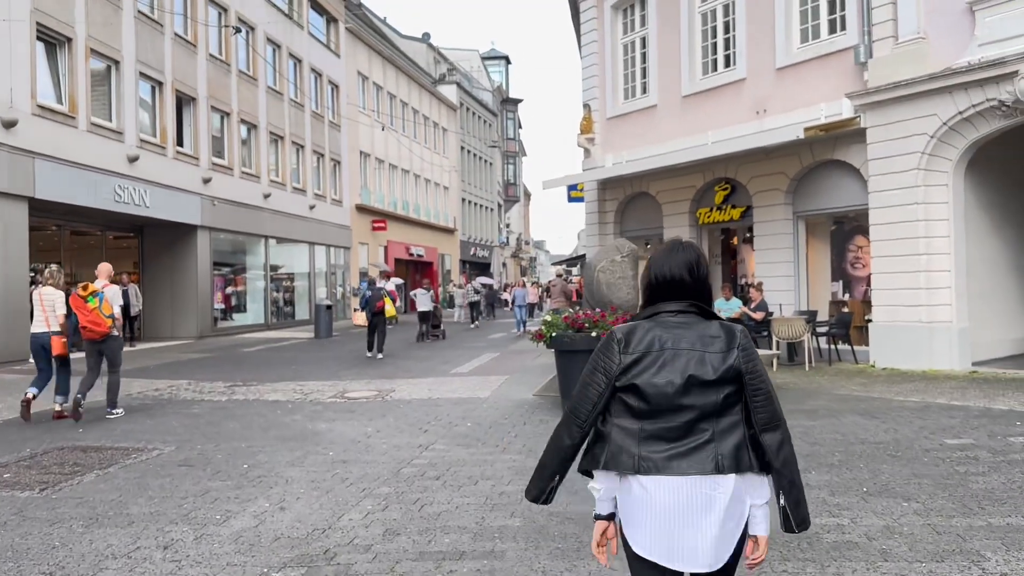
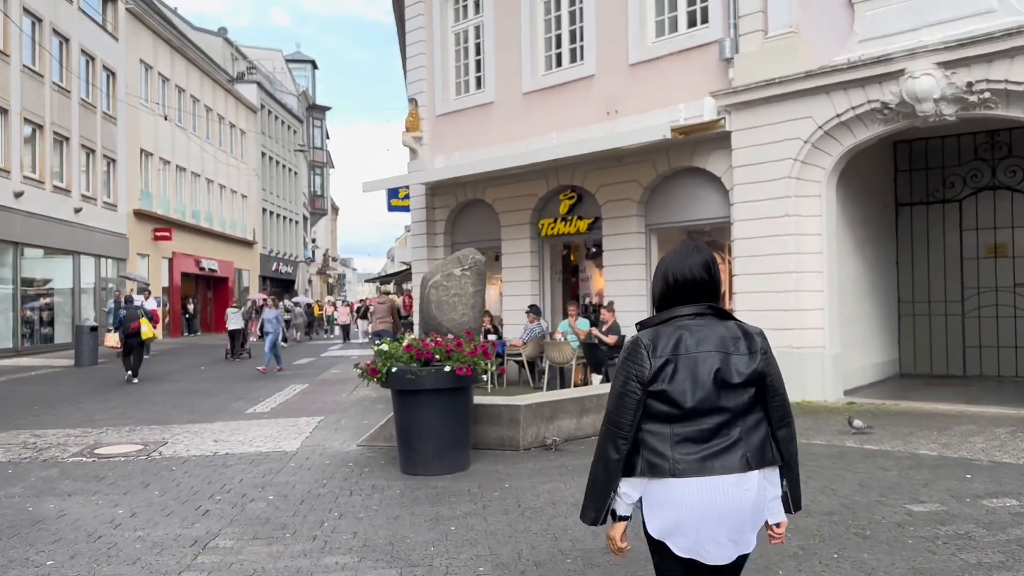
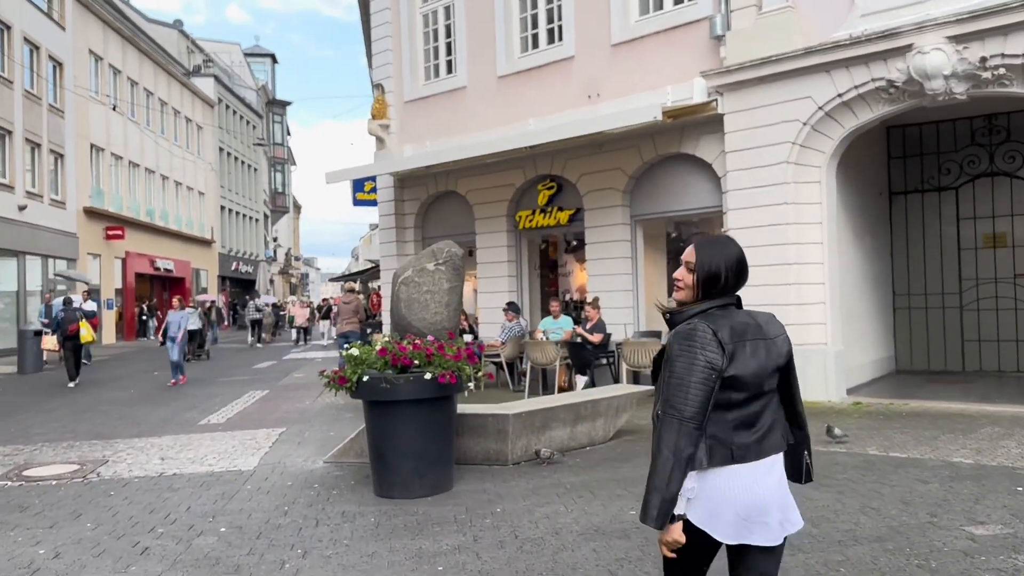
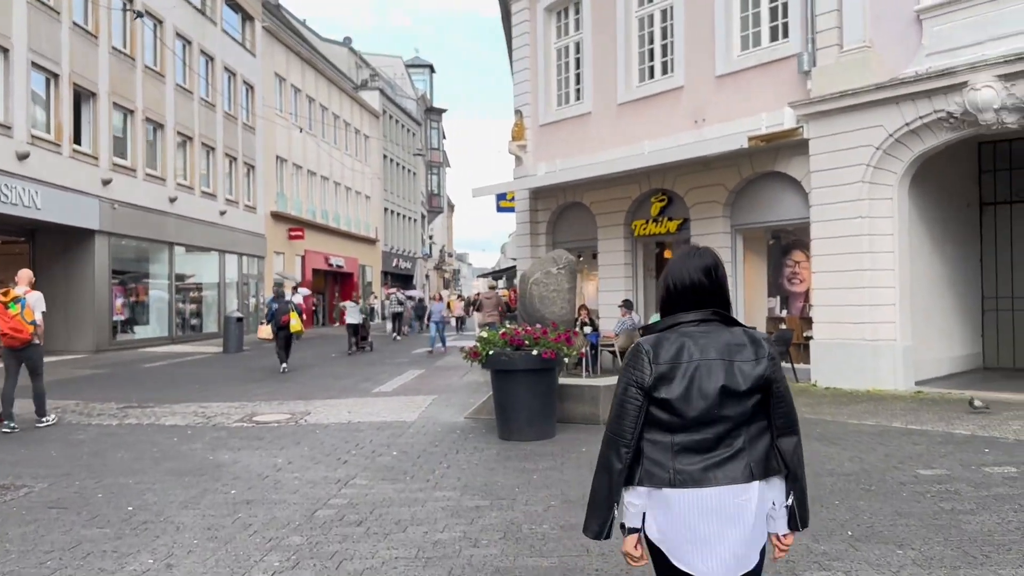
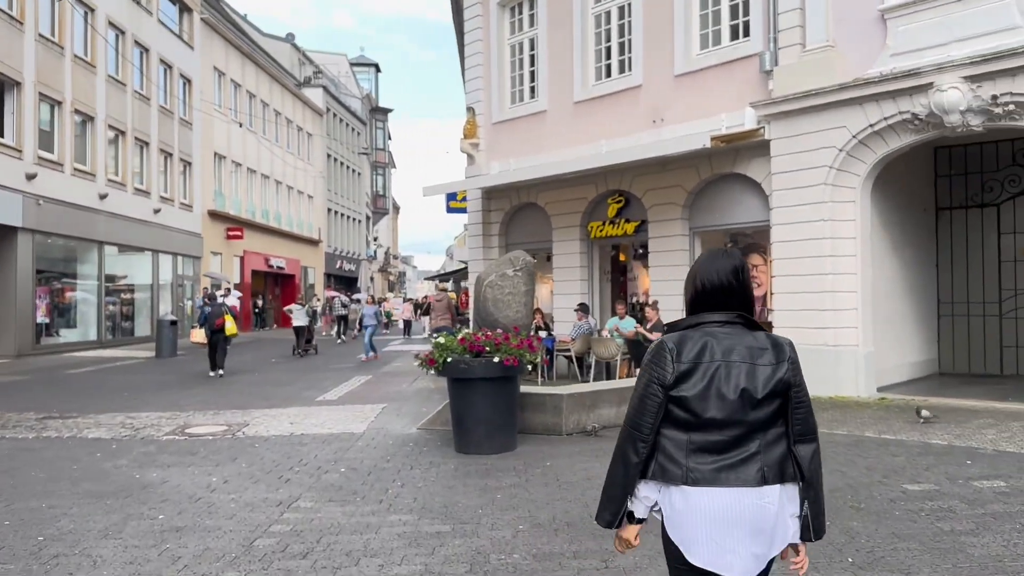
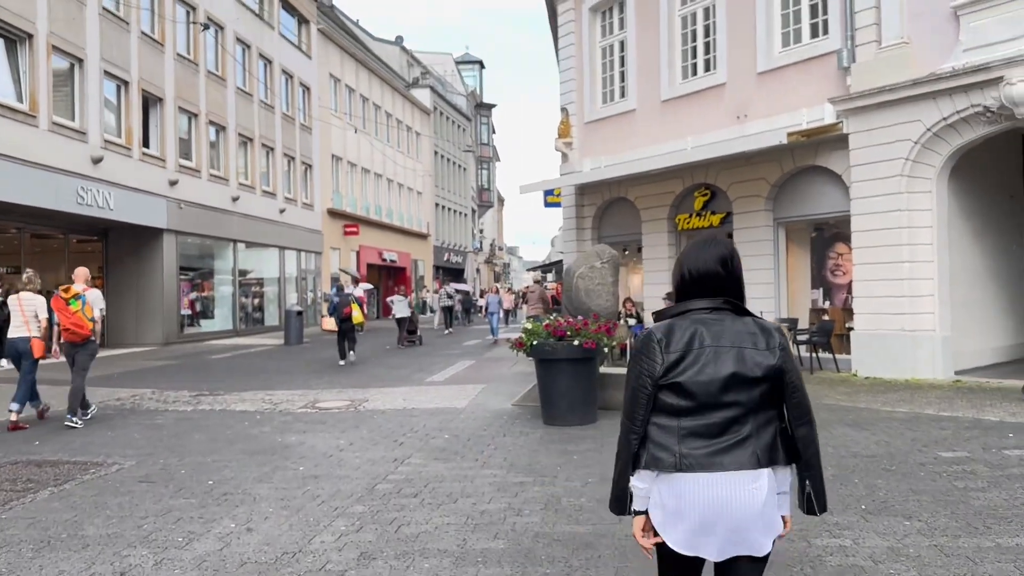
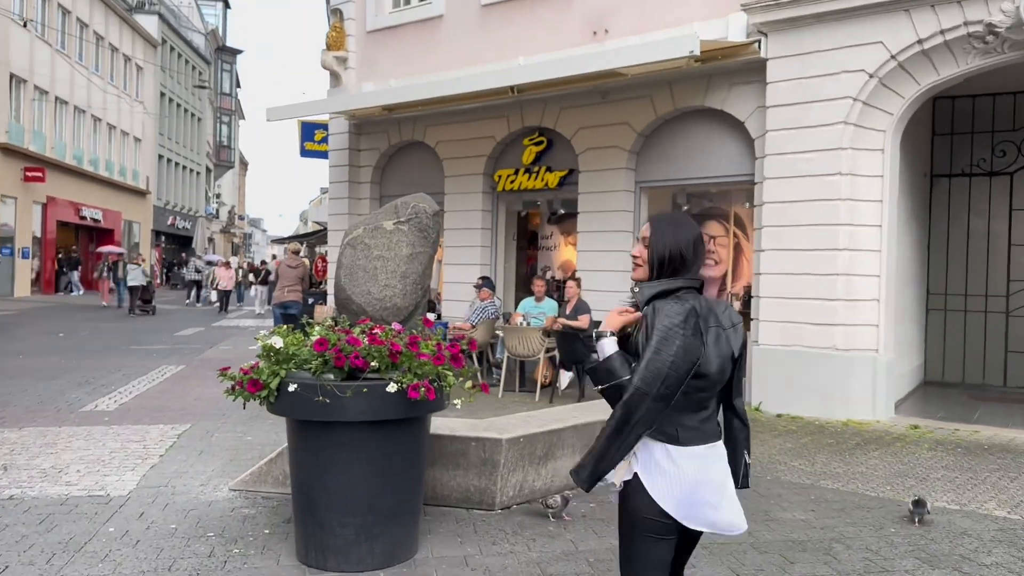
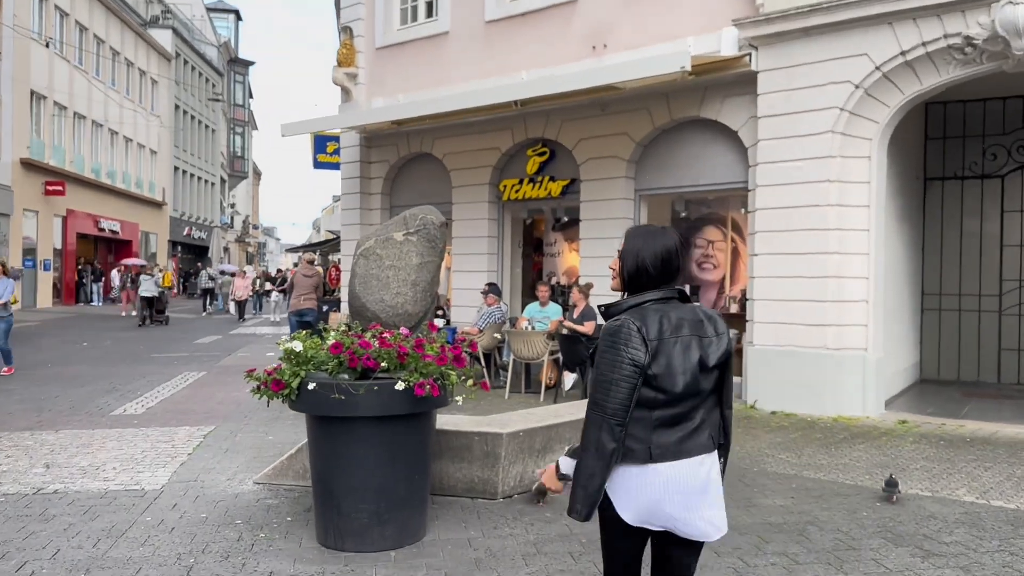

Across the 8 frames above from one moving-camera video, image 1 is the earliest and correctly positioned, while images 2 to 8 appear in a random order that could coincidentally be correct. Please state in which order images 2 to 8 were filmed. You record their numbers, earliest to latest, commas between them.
6, 4, 5, 2, 3, 8, 7
